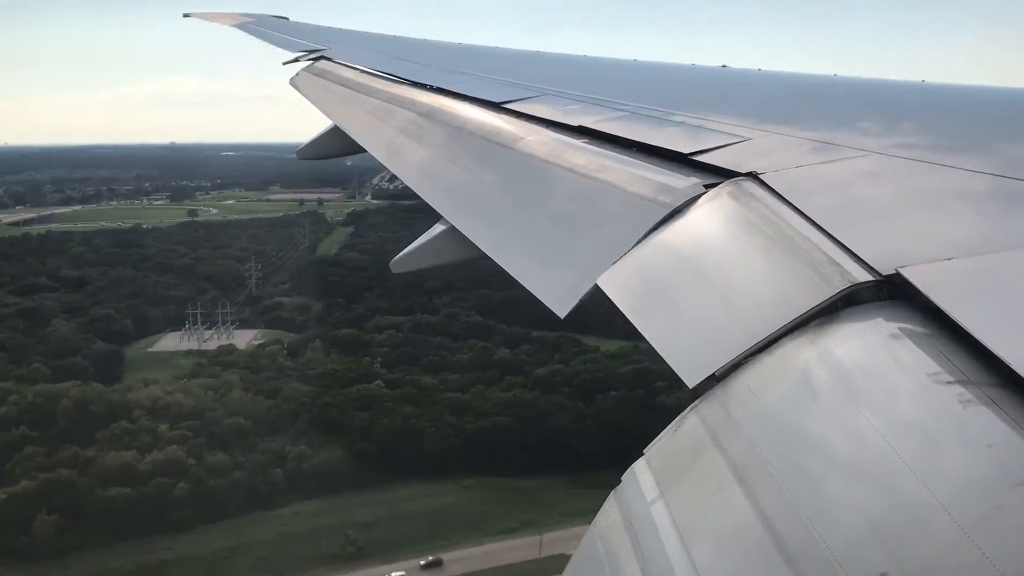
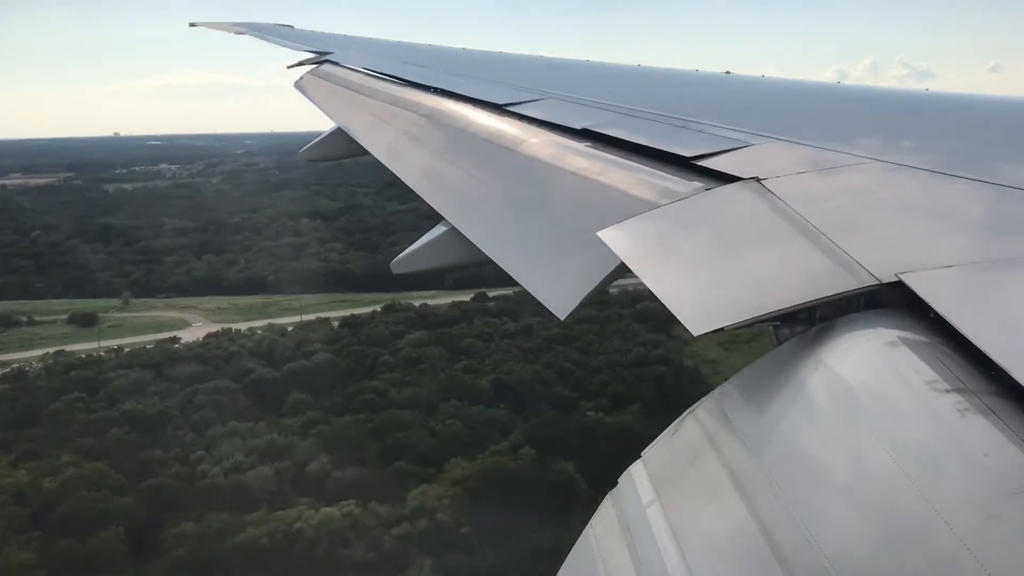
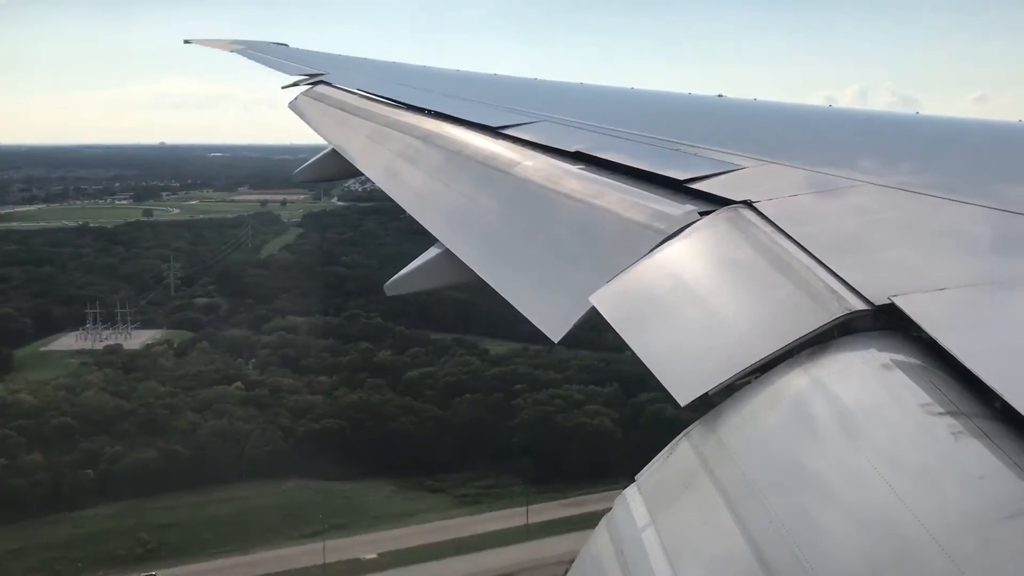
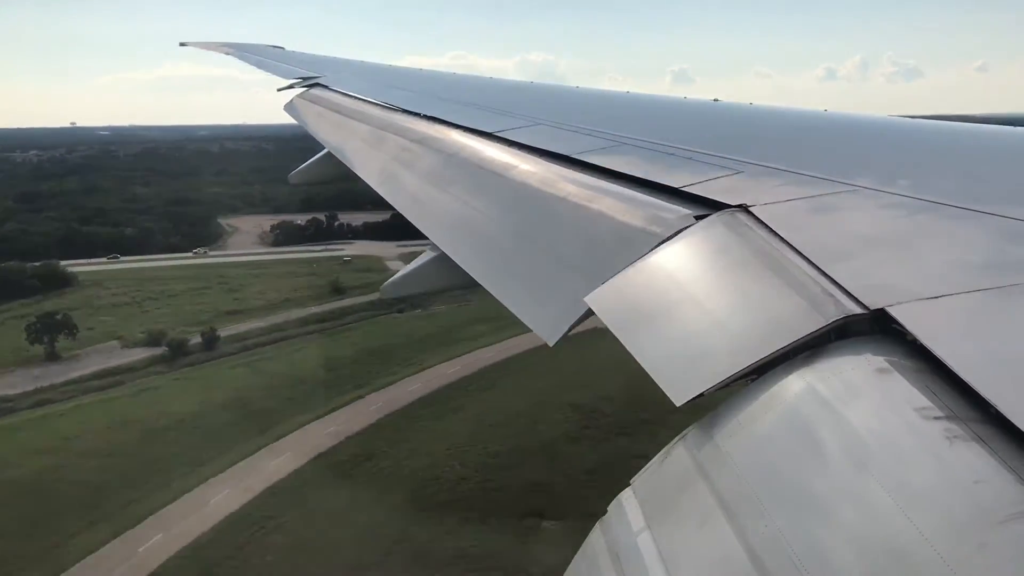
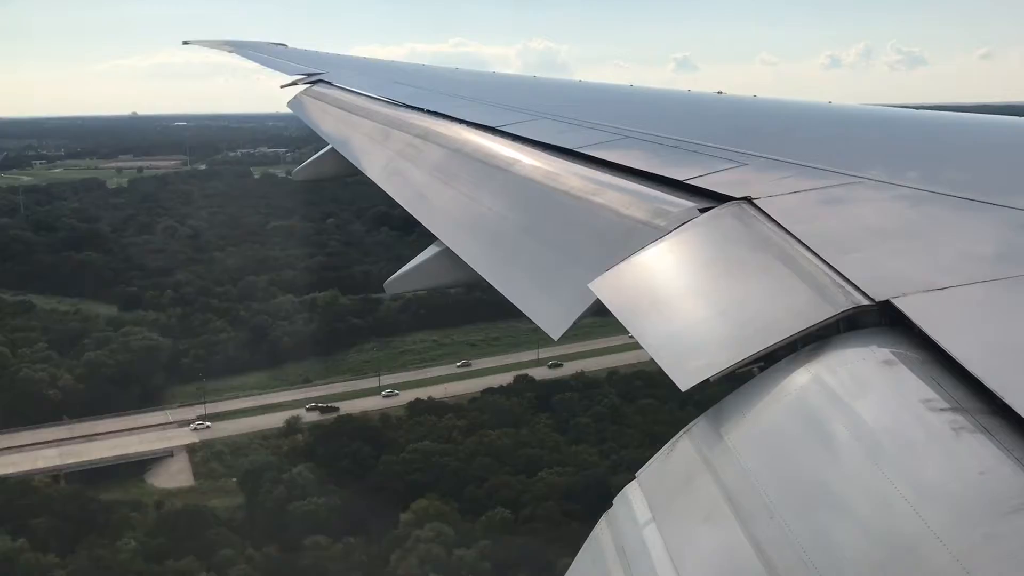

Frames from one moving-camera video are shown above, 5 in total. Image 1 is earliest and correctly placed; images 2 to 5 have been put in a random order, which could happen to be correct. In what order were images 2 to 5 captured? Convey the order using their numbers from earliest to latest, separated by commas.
3, 5, 2, 4
